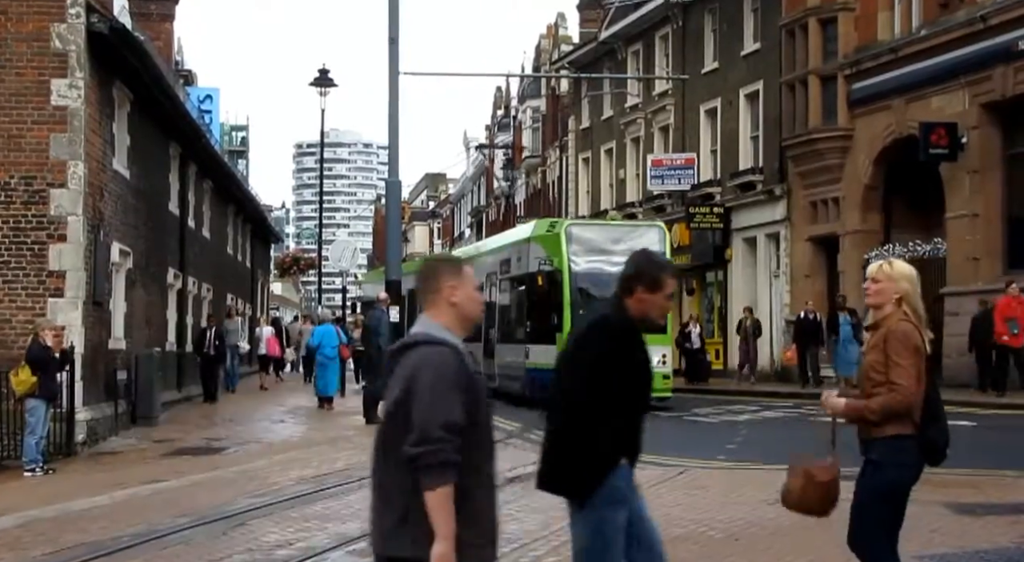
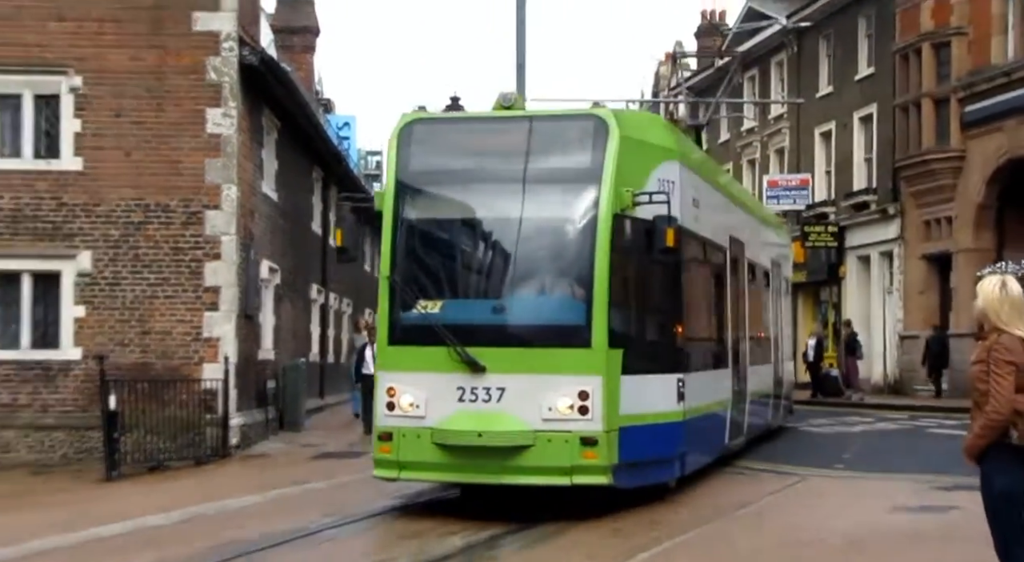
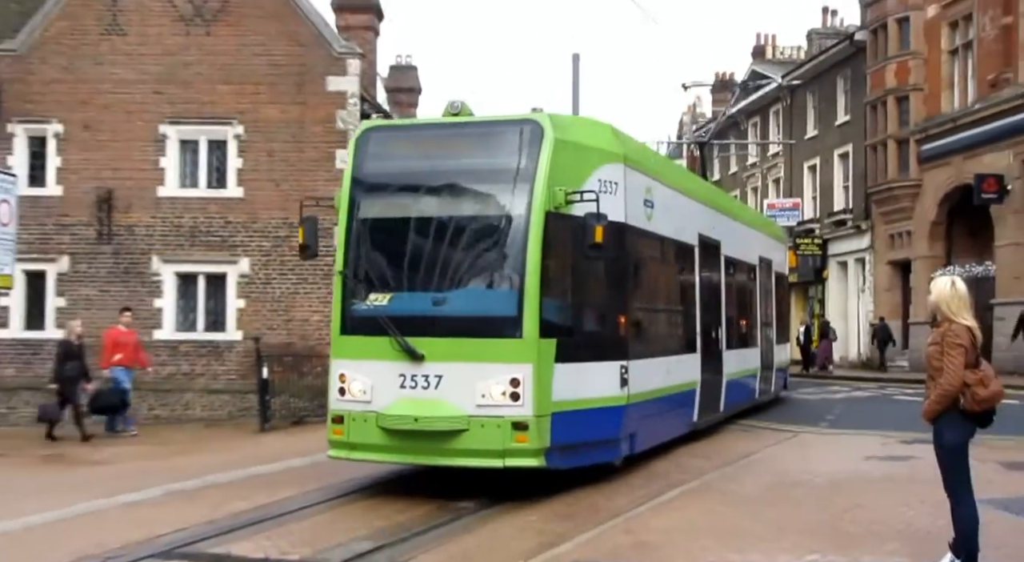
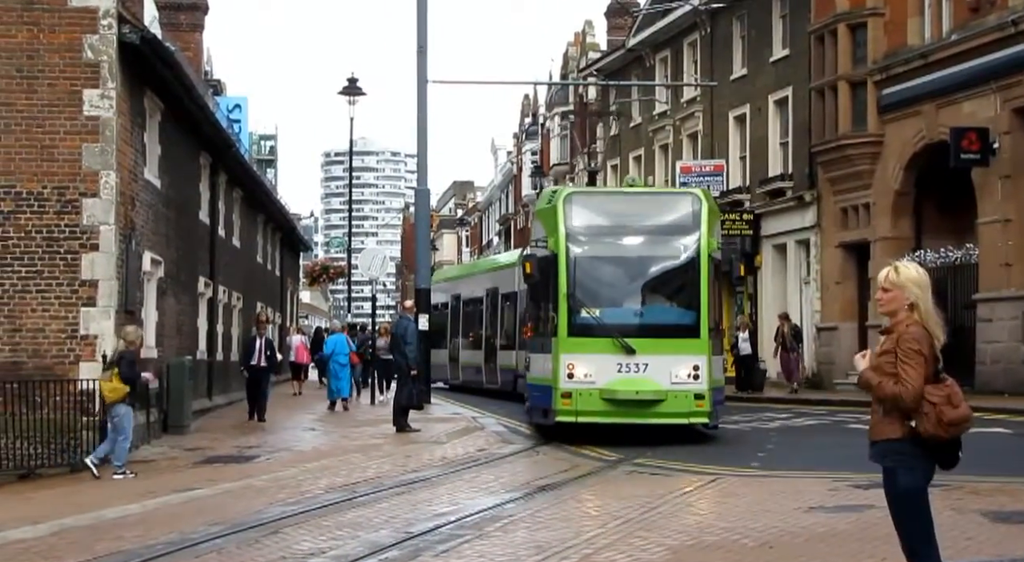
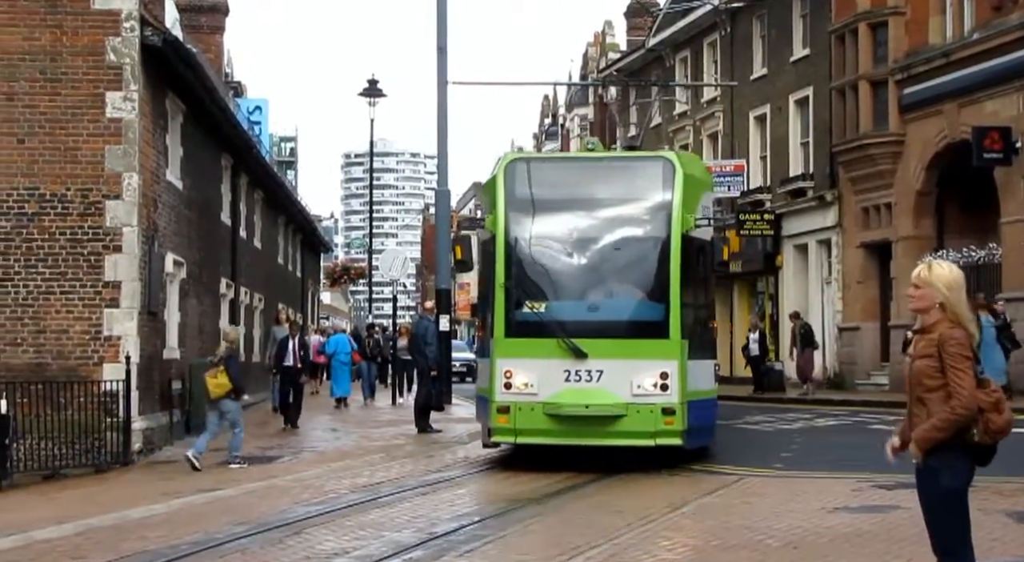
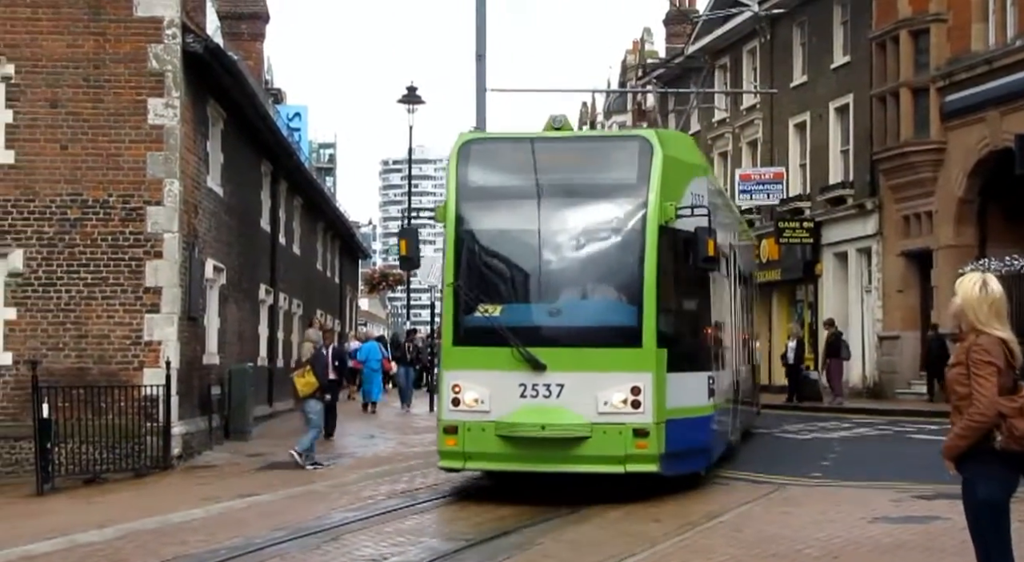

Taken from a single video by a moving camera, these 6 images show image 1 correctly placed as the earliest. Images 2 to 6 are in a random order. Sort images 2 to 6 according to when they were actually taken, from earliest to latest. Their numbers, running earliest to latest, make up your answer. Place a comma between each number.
4, 5, 6, 2, 3
